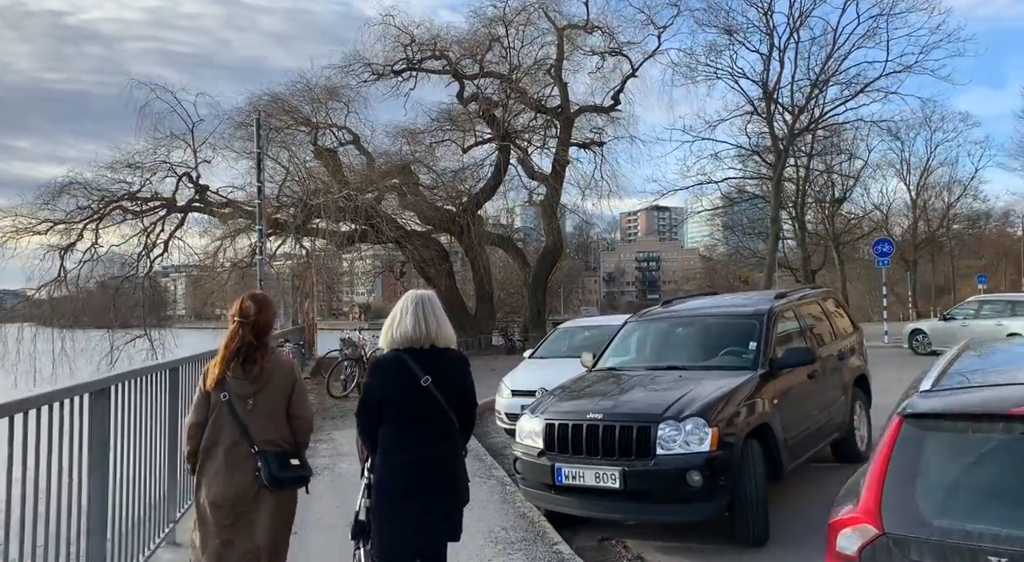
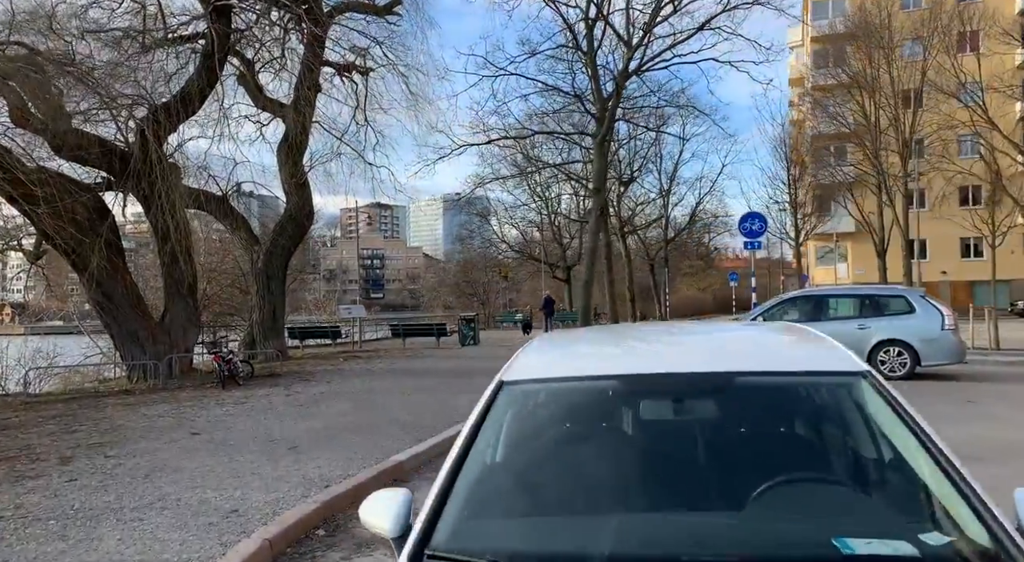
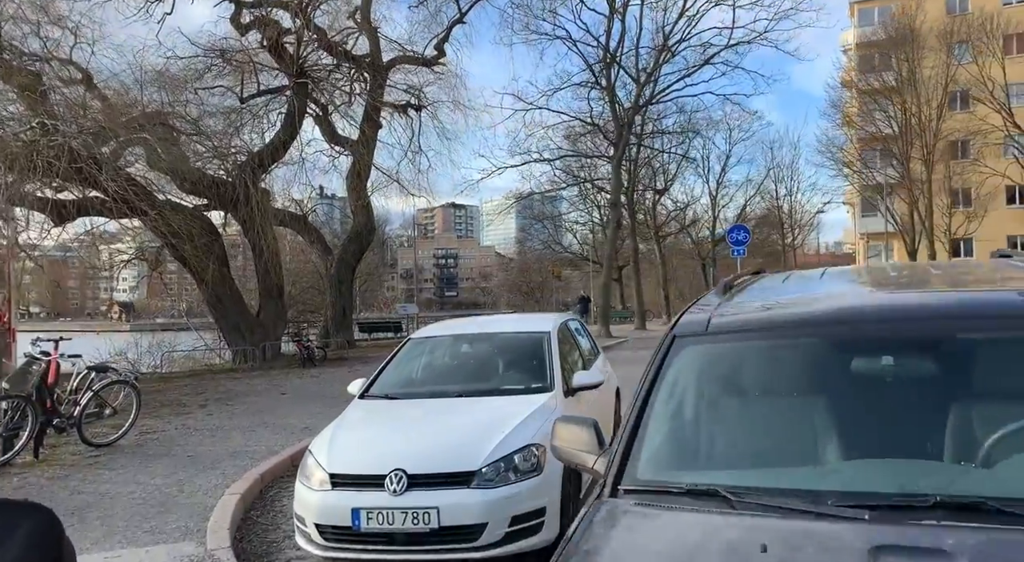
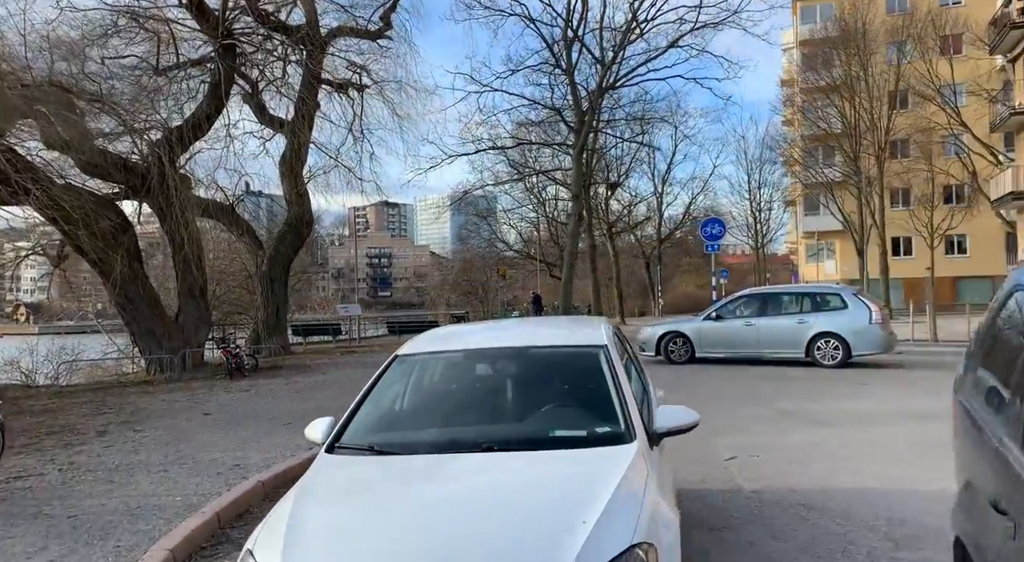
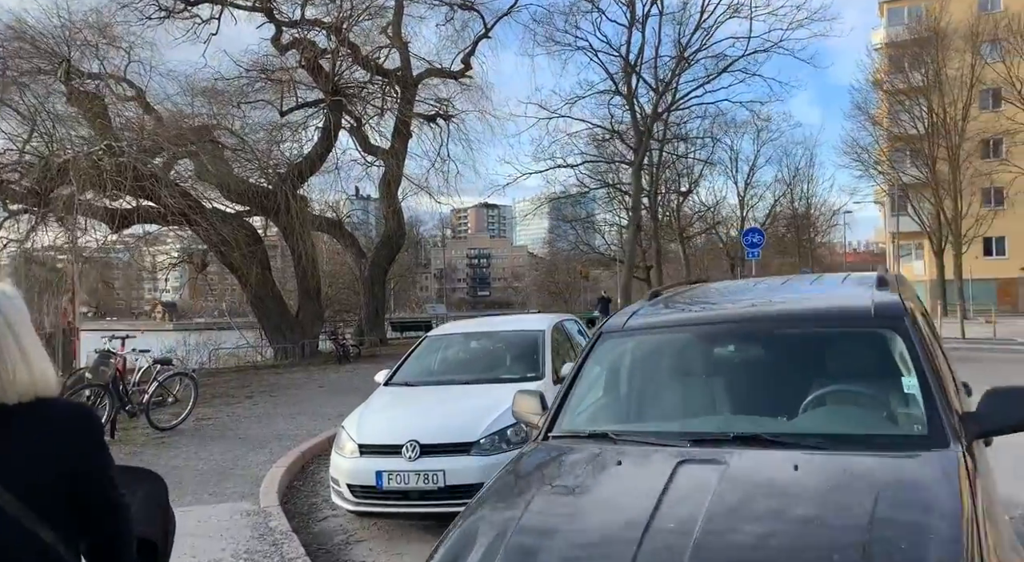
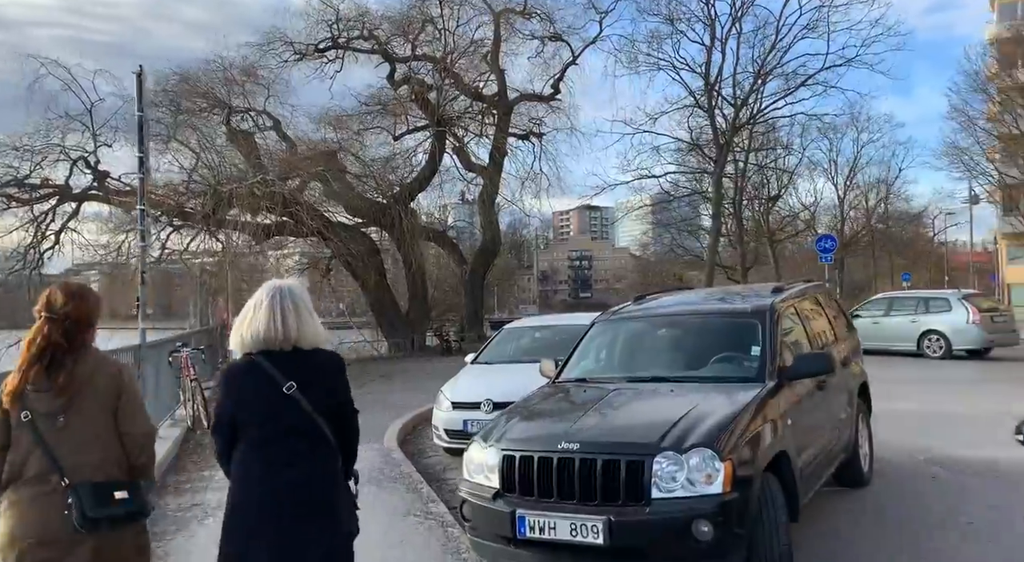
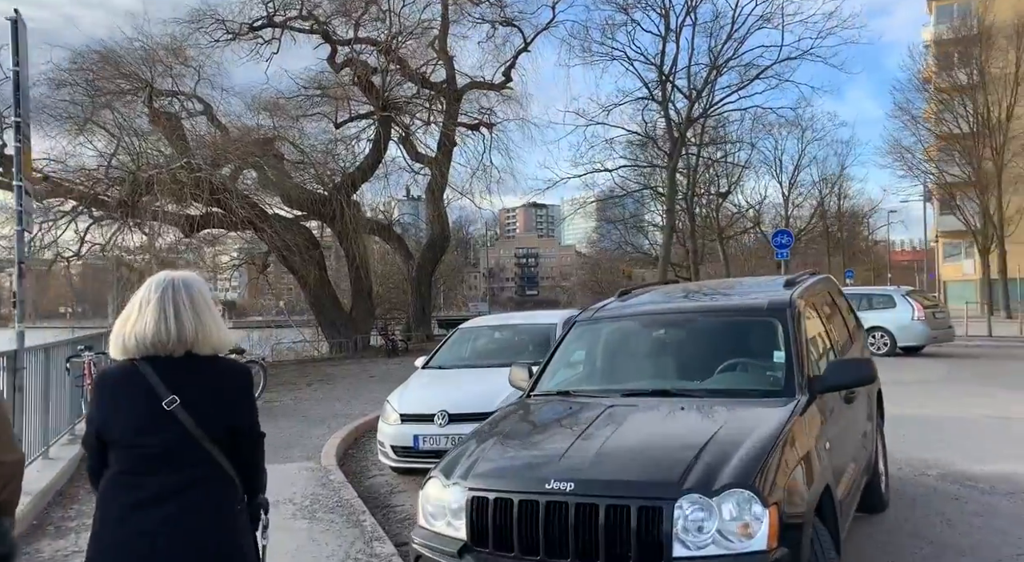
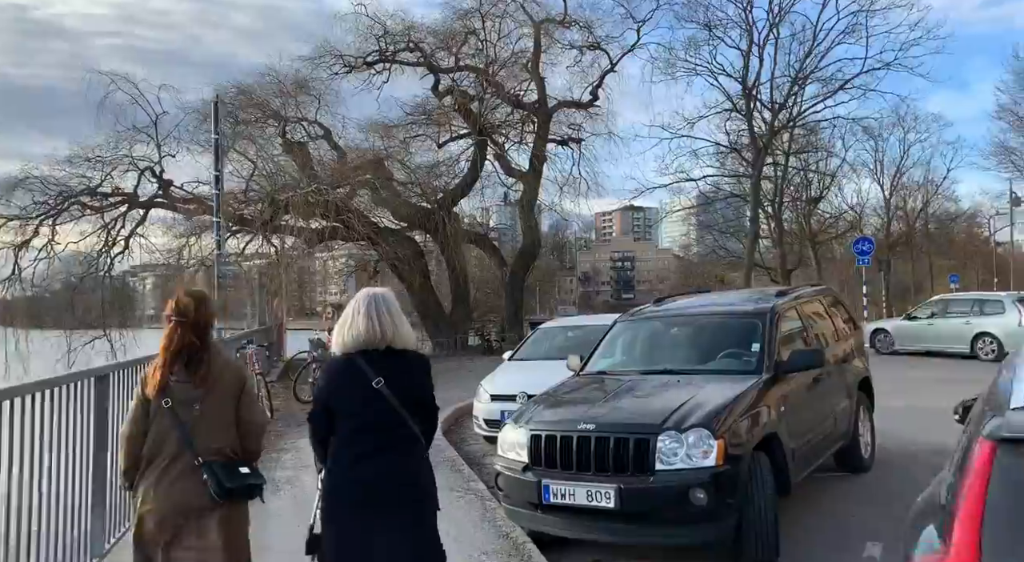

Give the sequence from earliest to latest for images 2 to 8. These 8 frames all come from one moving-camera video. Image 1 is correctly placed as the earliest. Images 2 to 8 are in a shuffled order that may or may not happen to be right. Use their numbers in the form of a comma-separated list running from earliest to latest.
8, 6, 7, 5, 3, 4, 2
